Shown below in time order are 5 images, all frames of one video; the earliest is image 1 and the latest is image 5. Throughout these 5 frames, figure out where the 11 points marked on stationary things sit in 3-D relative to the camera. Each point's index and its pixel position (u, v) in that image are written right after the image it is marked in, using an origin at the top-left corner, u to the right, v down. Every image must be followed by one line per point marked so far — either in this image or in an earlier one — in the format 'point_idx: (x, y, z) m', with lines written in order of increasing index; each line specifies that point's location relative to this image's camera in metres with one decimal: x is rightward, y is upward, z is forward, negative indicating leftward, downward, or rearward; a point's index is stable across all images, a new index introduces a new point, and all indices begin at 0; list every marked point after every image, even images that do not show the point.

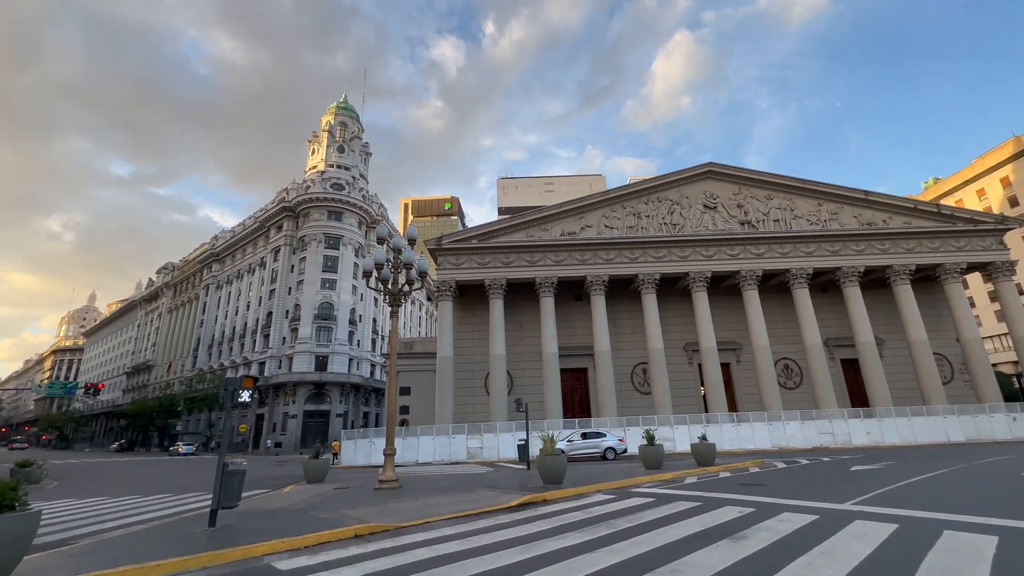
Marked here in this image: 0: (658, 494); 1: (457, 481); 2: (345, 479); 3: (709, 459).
0: (+2.9, -4.0, +8.7) m
1: (-1.4, -5.2, +11.9) m
2: (-5.0, -5.8, +13.5) m
3: (+5.9, -5.1, +13.4) m
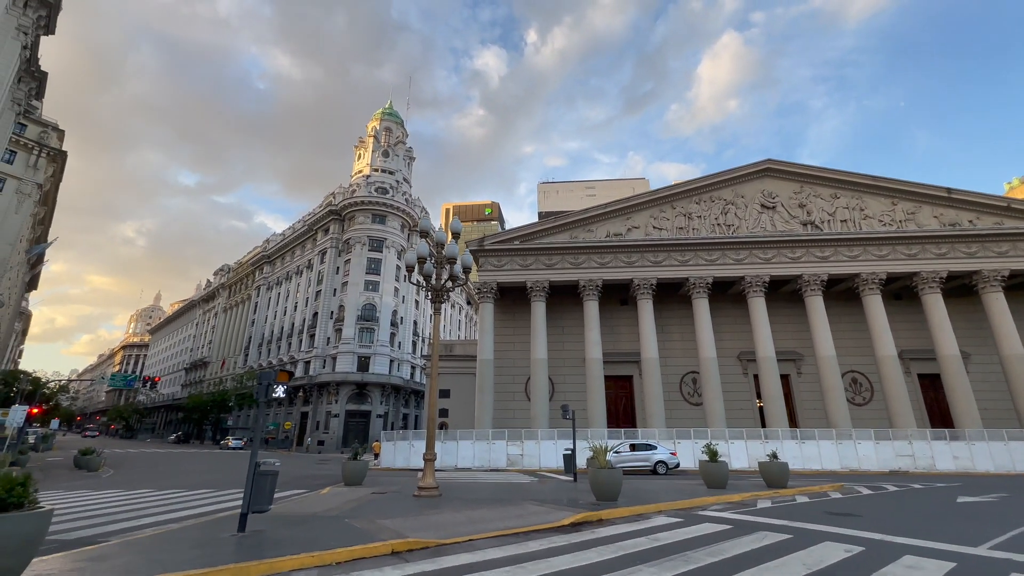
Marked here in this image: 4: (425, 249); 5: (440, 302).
0: (+3.8, -3.9, +7.5) m
1: (-0.2, -5.1, +11.1) m
2: (-3.7, -5.6, +13.0) m
3: (+7.1, -5.1, +12.0) m
4: (-2.3, +1.1, +11.7) m
5: (-1.9, -0.4, +11.9) m
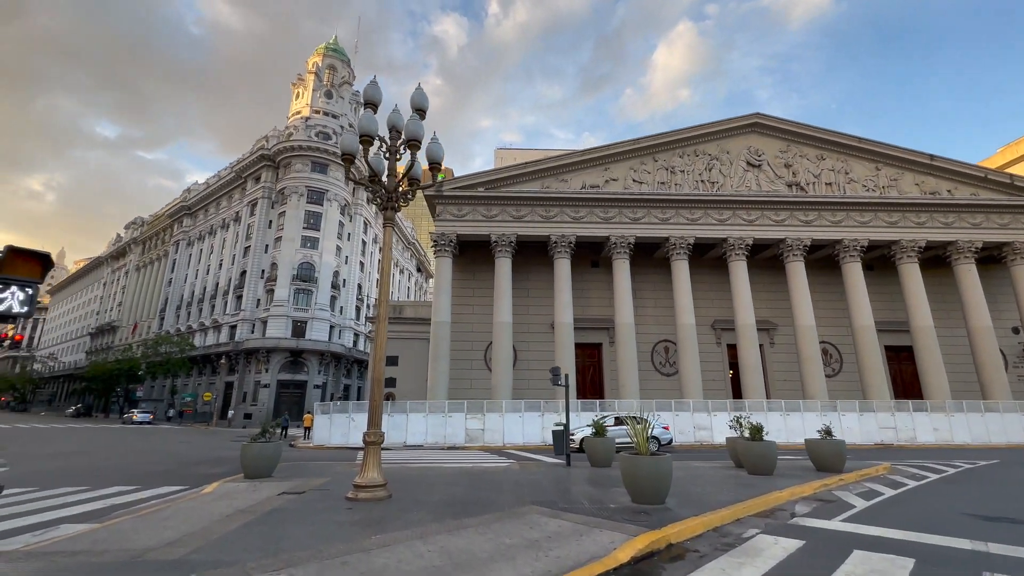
0: (+3.9, -2.6, +4.5) m
1: (-0.5, -3.4, +7.6) m
2: (-4.2, -3.8, +9.2) m
3: (+6.7, -3.6, +9.3) m
4: (-2.4, +2.8, +7.7) m
5: (-2.1, +1.4, +8.0) m
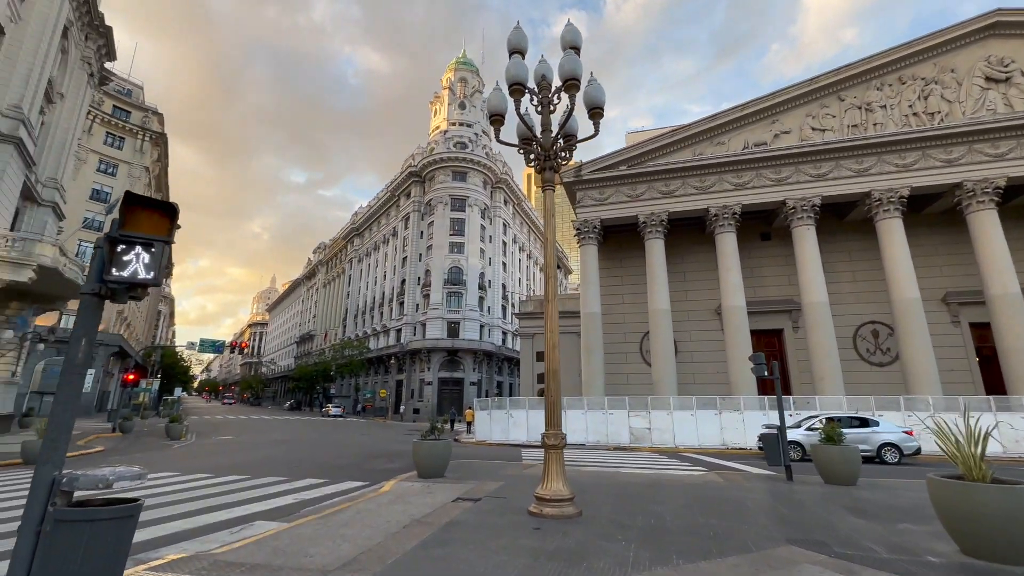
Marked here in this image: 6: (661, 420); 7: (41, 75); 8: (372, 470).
0: (+5.6, -1.8, +1.6) m
1: (+2.4, -2.9, +5.9) m
2: (-0.7, -3.5, +8.5) m
3: (+9.7, -2.6, +5.4) m
4: (+0.1, +3.2, +6.6) m
5: (+0.6, +1.7, +6.8) m
6: (+6.1, -5.4, +18.3) m
7: (-19.6, +8.9, +18.8) m
8: (-3.3, -4.2, +10.5) m
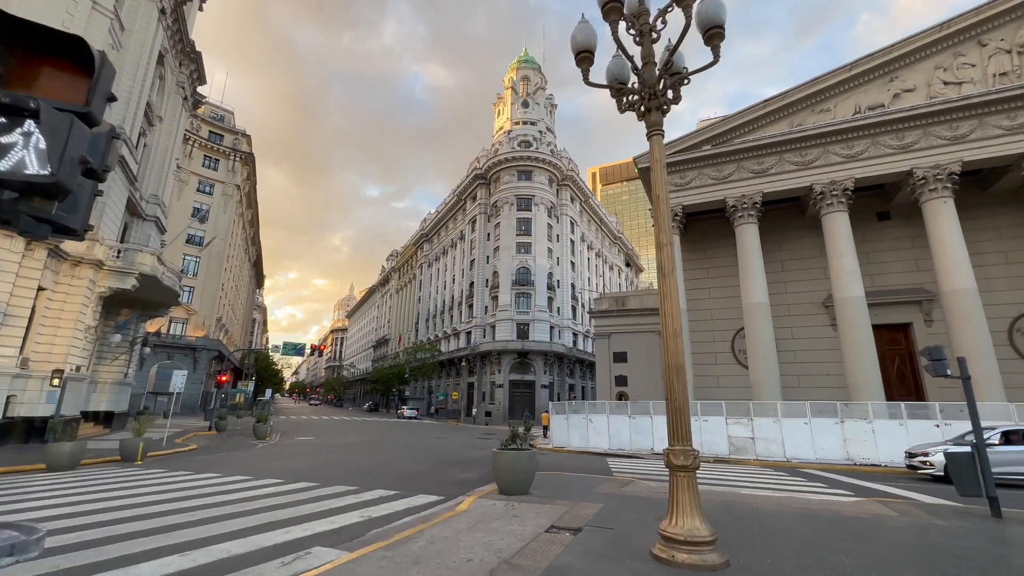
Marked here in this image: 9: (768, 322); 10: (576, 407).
0: (+6.0, -1.4, -0.5) m
1: (+3.5, -2.5, +4.2) m
2: (+0.9, -3.2, +7.2) m
3: (+10.7, -2.0, +2.6) m
4: (+1.2, +3.5, +5.3) m
5: (+1.7, +2.1, +5.4) m
6: (+9.1, -5.0, +15.9) m
7: (-16.7, +8.6, +20.2) m
8: (-1.4, -4.1, +9.6) m
9: (+10.9, -1.4, +19.2) m
10: (+2.8, -5.1, +19.2) m
